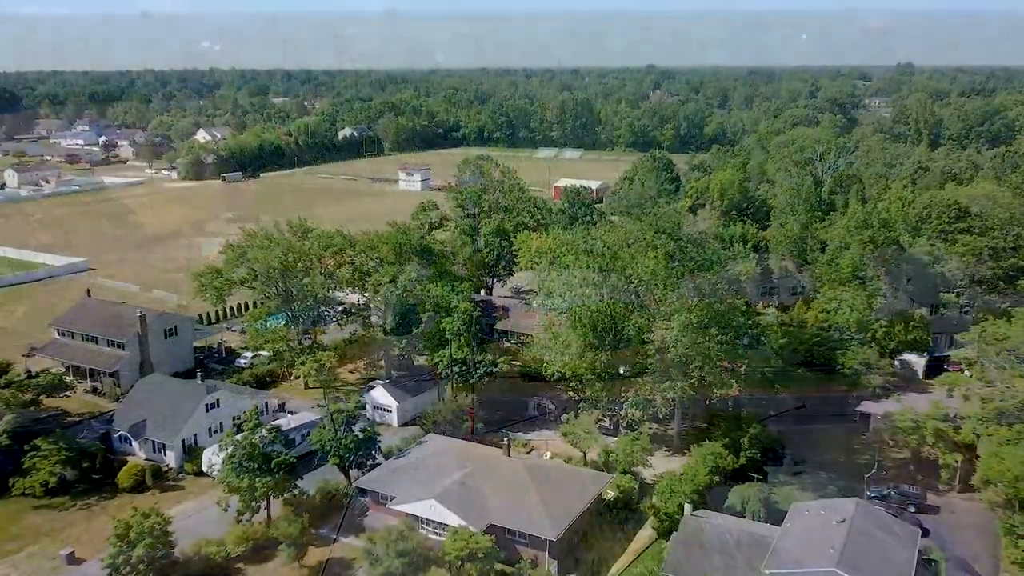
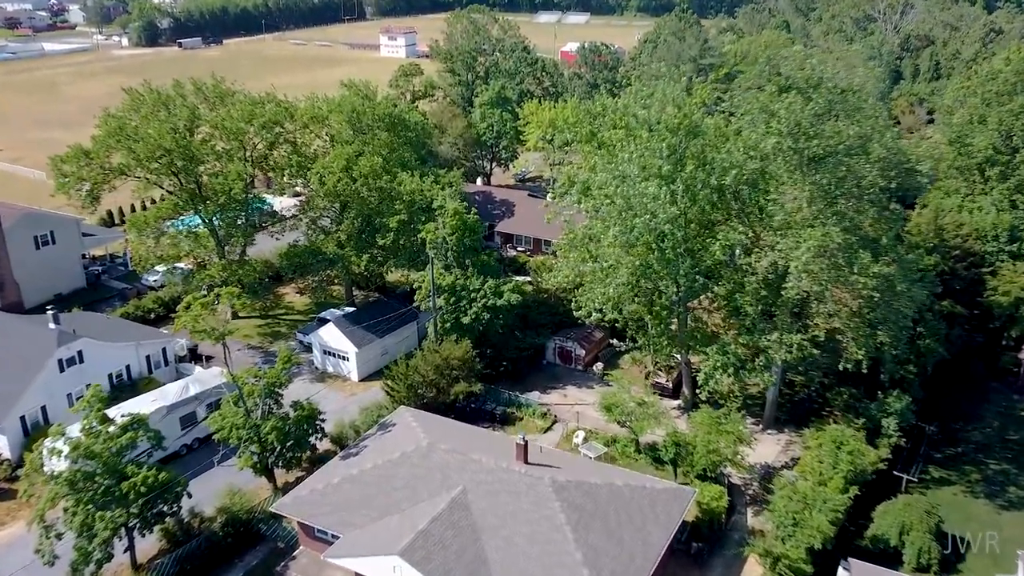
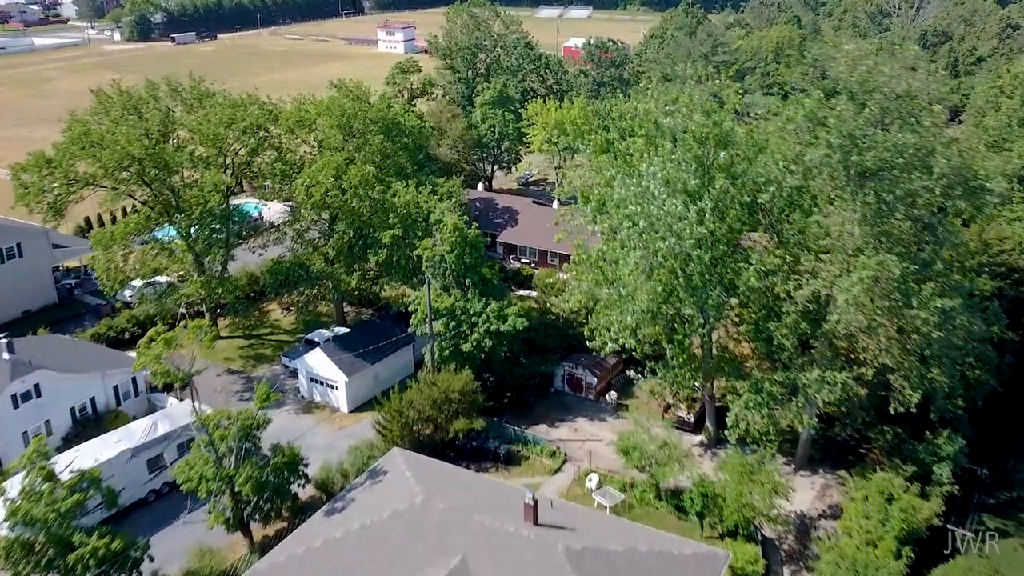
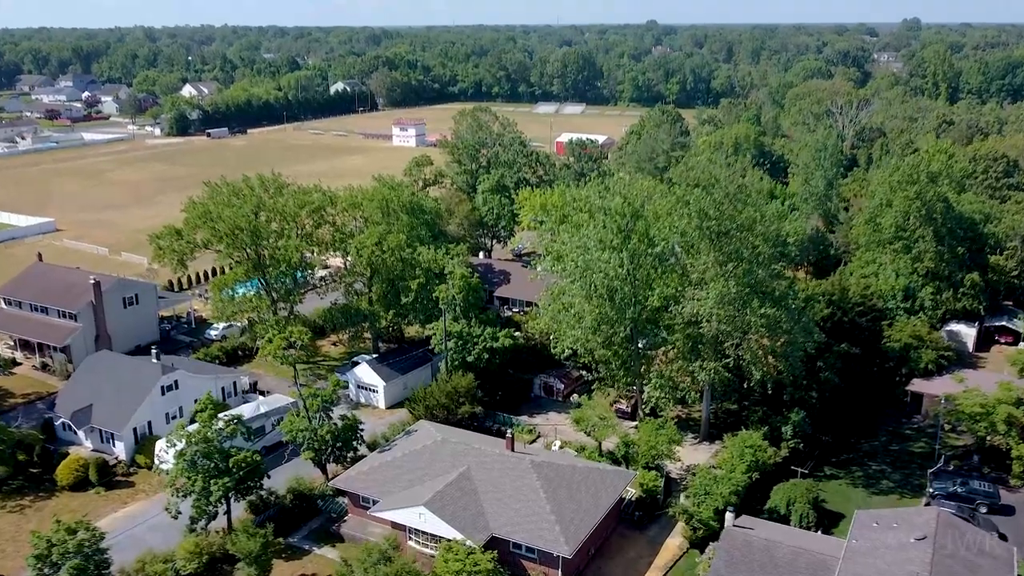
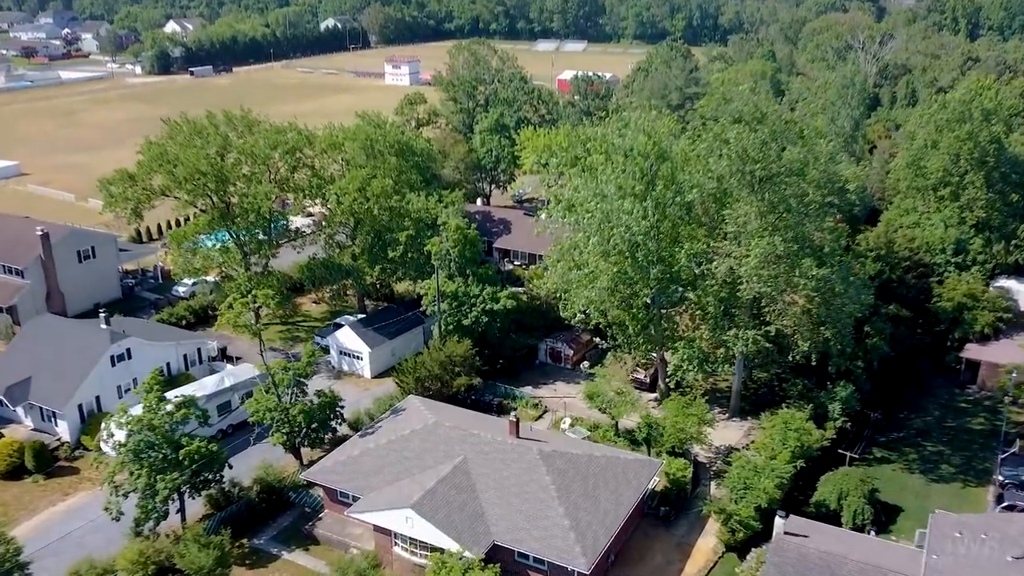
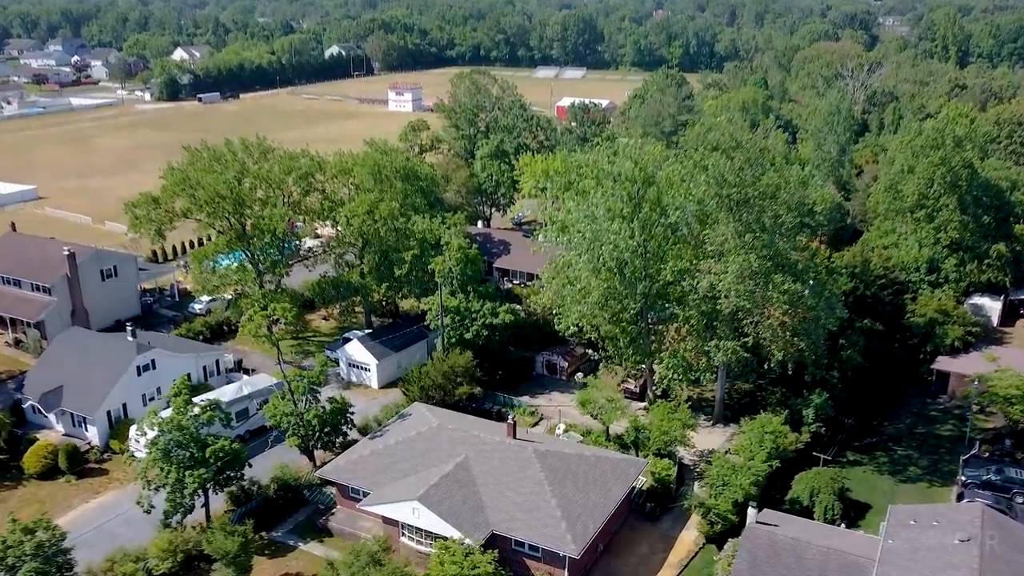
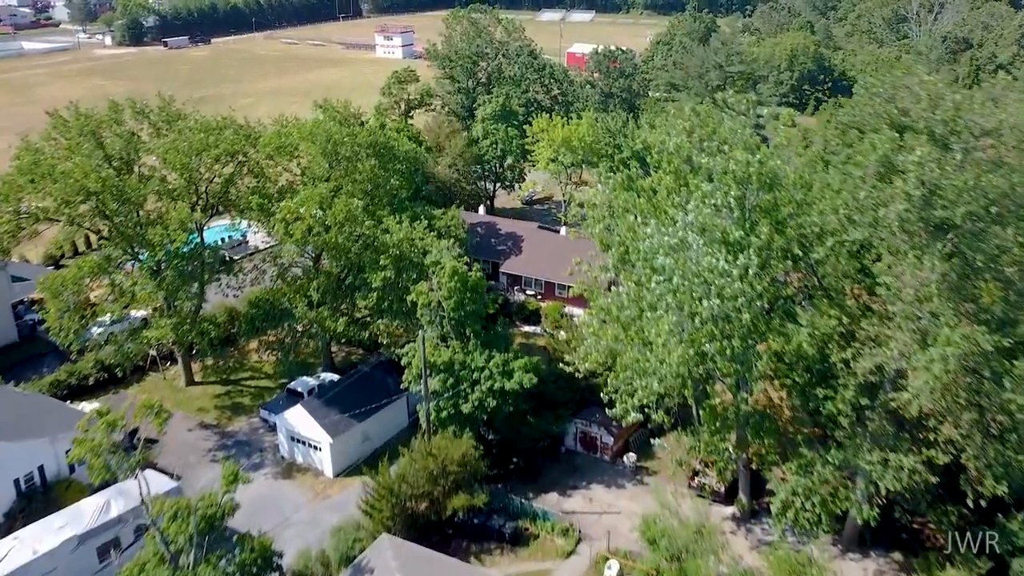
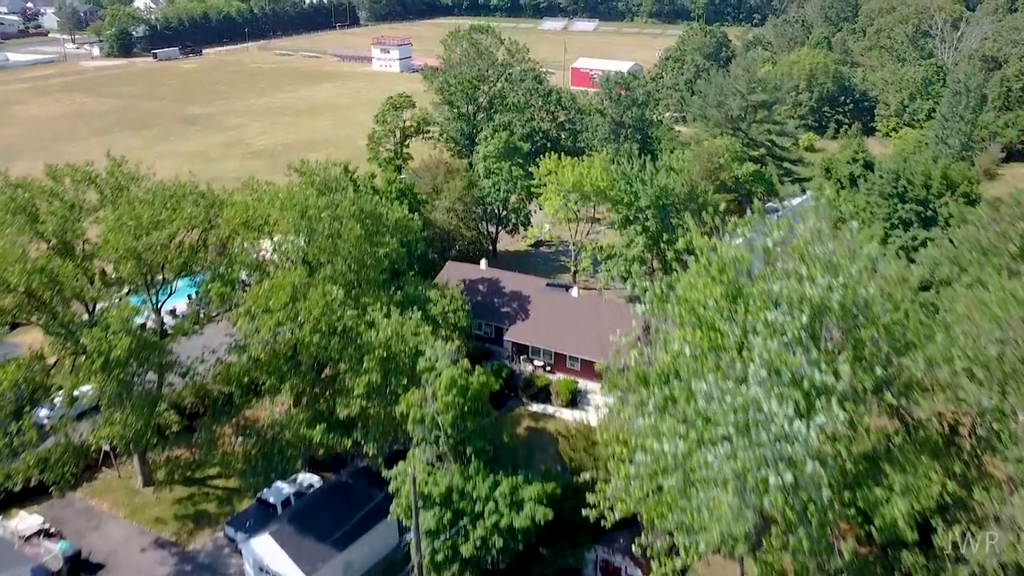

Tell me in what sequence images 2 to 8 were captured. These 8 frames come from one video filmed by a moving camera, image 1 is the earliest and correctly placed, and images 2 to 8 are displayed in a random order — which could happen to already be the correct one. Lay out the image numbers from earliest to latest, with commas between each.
4, 6, 5, 2, 3, 7, 8
